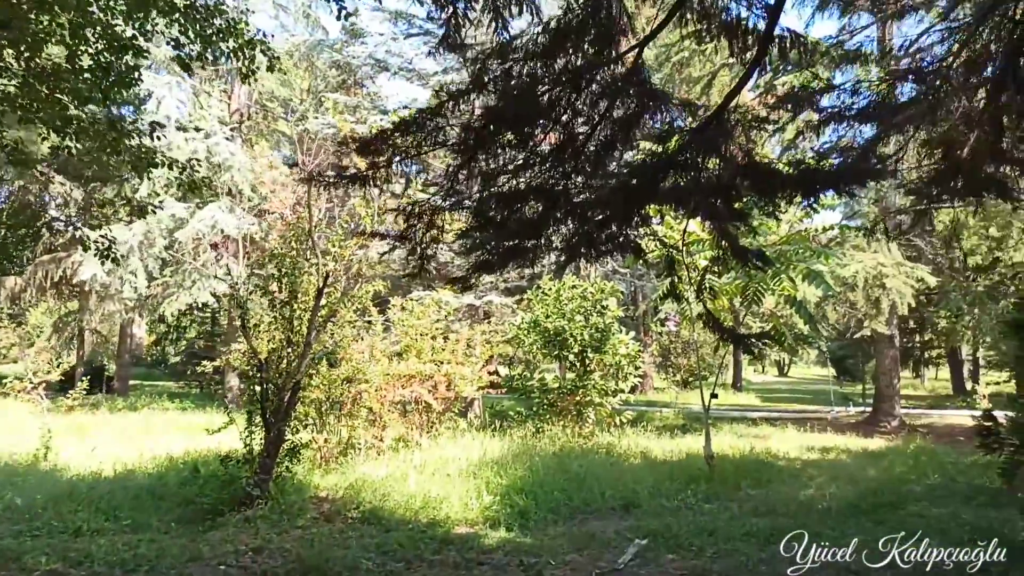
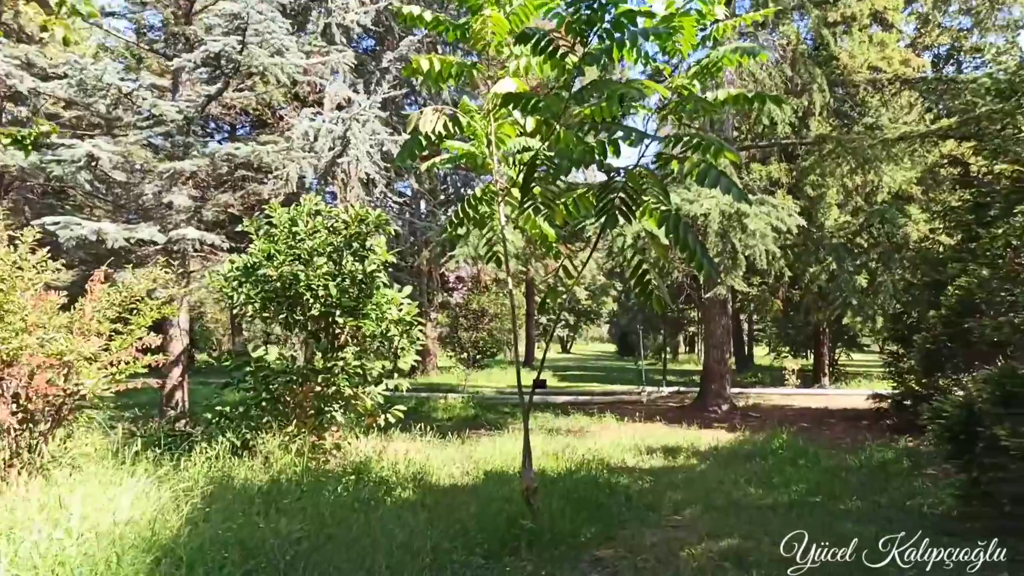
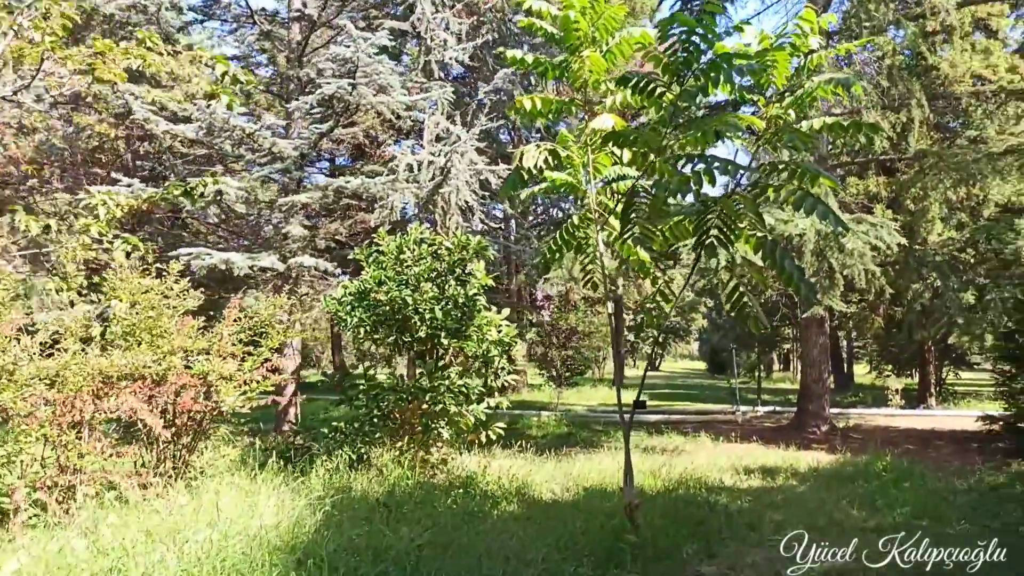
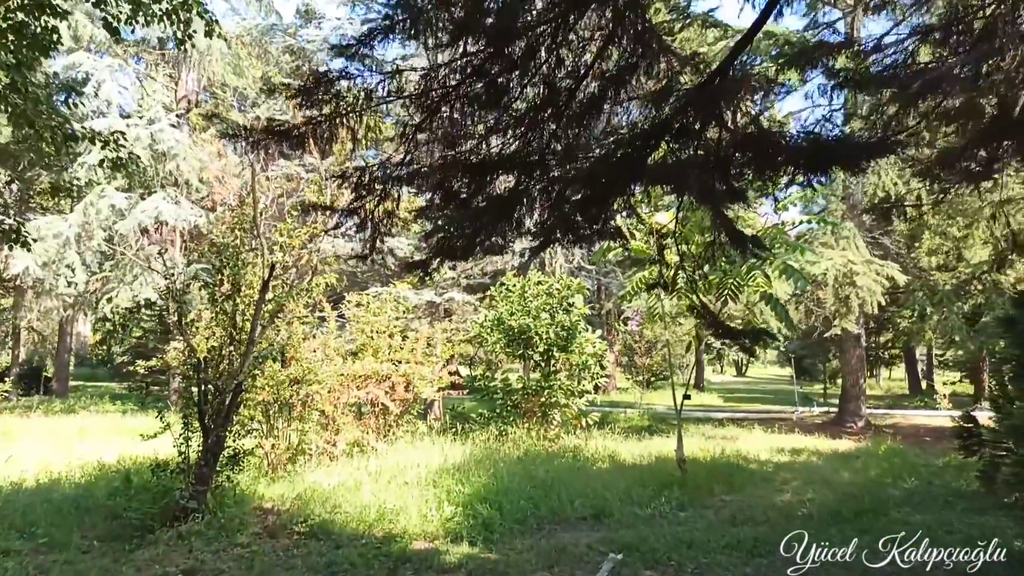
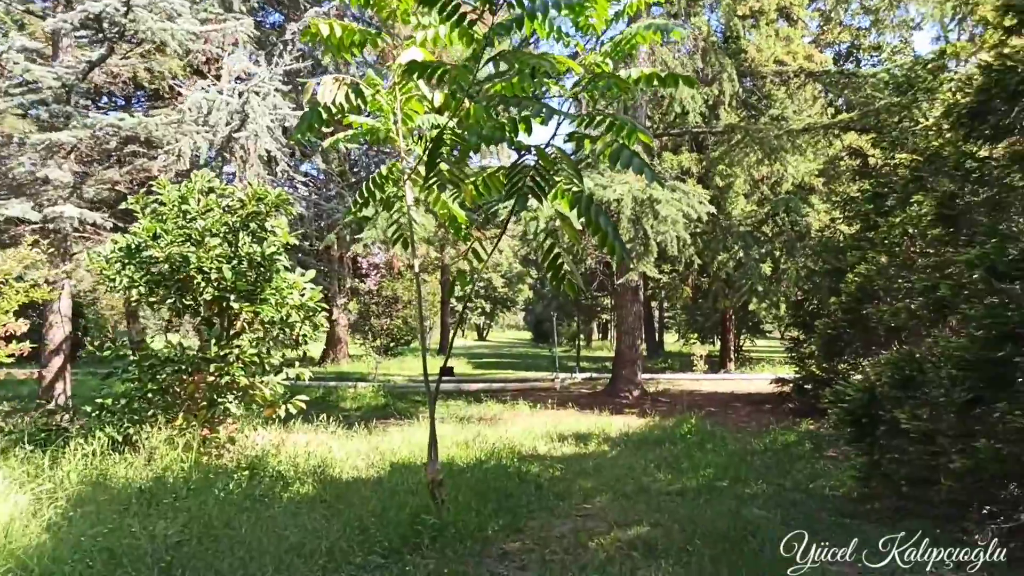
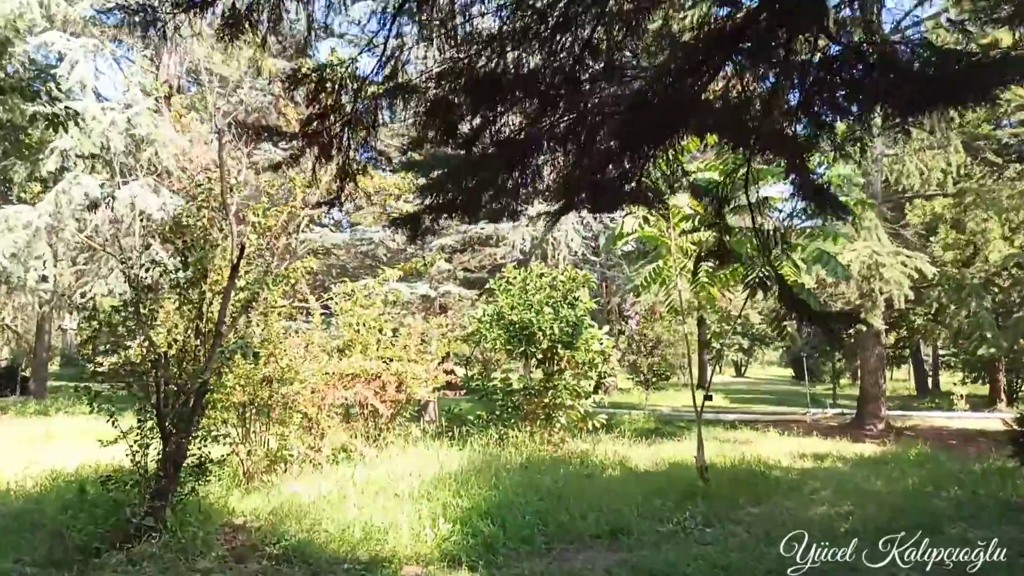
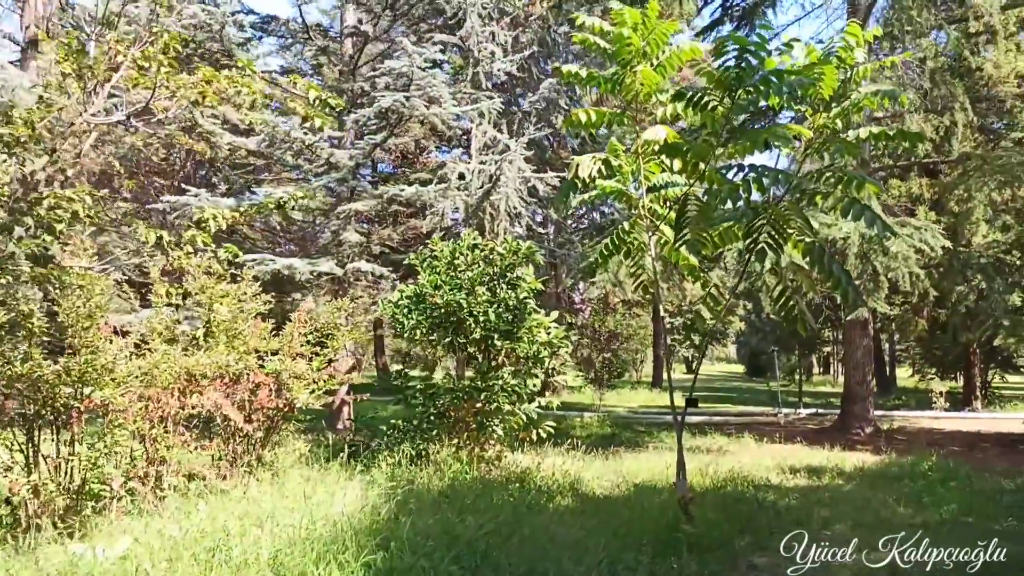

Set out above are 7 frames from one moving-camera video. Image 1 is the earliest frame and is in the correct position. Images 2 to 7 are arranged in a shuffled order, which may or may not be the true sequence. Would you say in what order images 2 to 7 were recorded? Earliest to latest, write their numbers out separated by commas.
4, 6, 7, 3, 2, 5
